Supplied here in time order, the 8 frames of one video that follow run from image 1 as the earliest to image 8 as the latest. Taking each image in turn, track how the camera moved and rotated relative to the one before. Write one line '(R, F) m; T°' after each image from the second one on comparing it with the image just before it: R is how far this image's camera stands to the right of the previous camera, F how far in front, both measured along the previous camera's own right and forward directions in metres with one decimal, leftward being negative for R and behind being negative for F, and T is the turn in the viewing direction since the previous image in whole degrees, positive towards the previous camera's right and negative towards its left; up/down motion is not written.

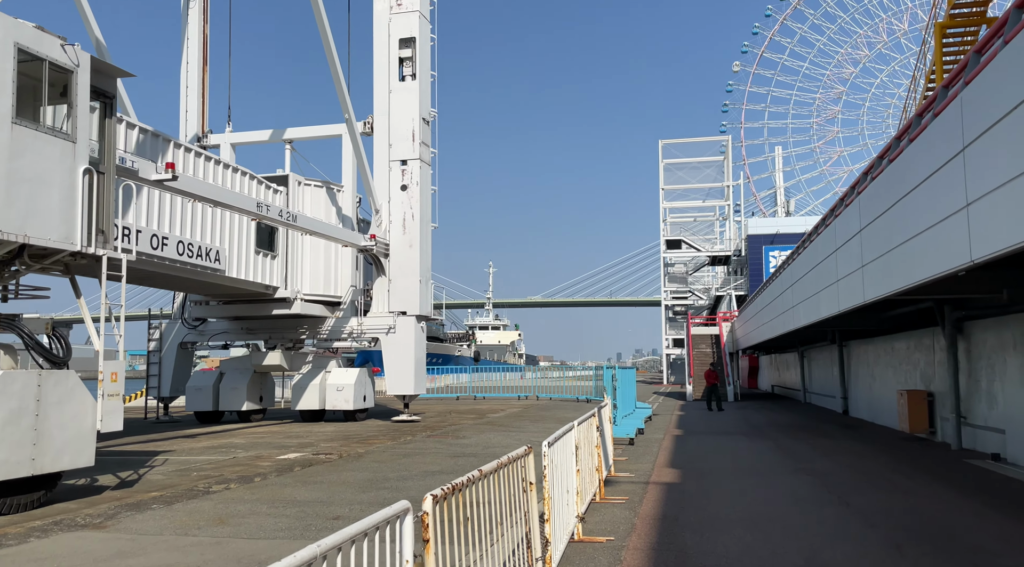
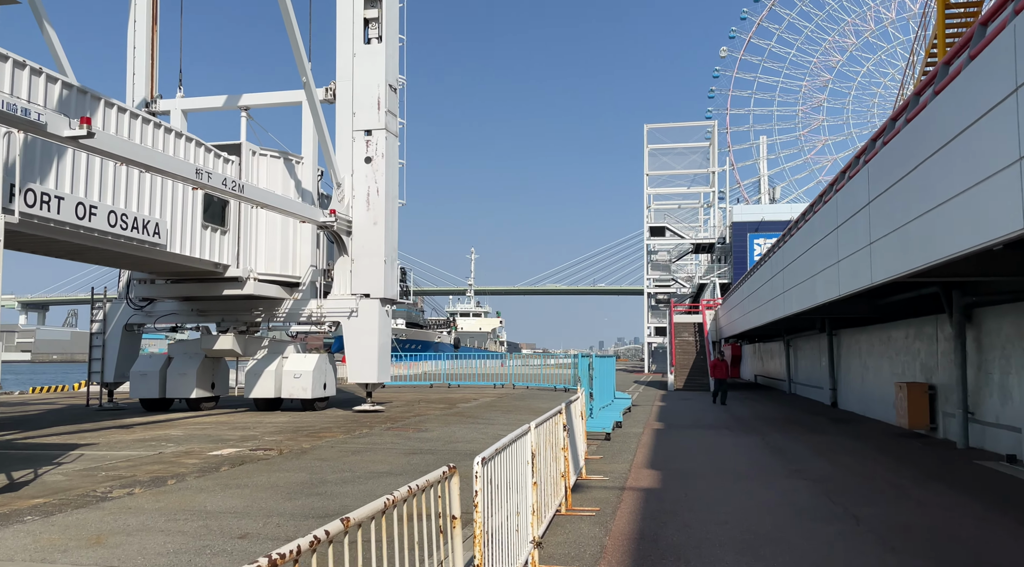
(+0.3, +1.2) m; +1°
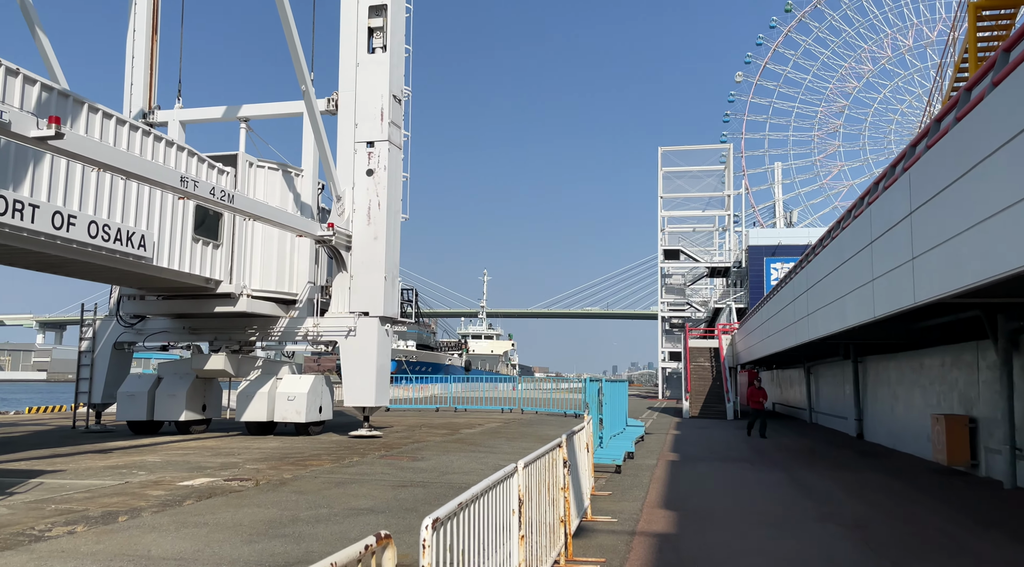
(+0.2, +0.9) m; -1°
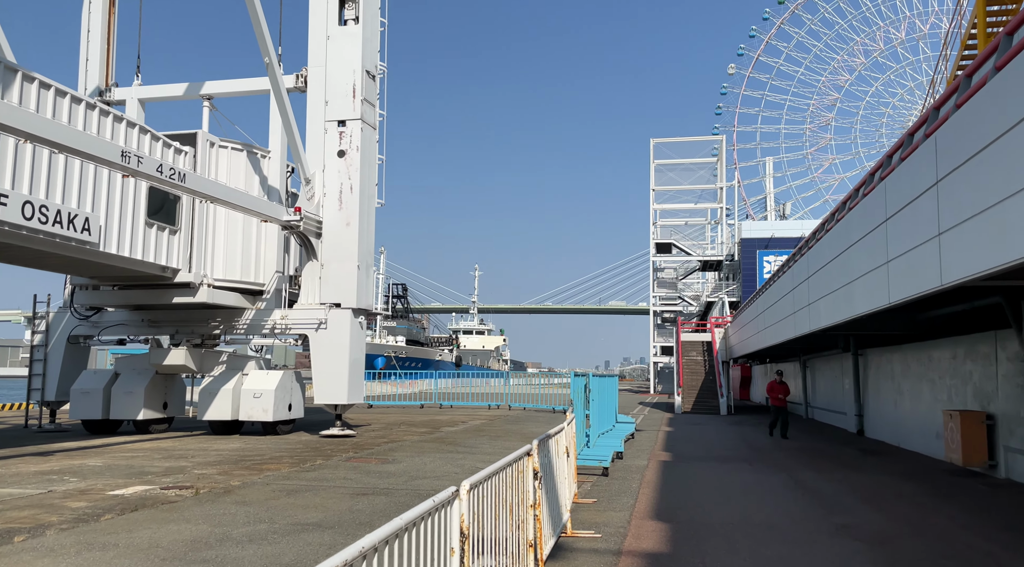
(+0.2, +1.0) m; +1°
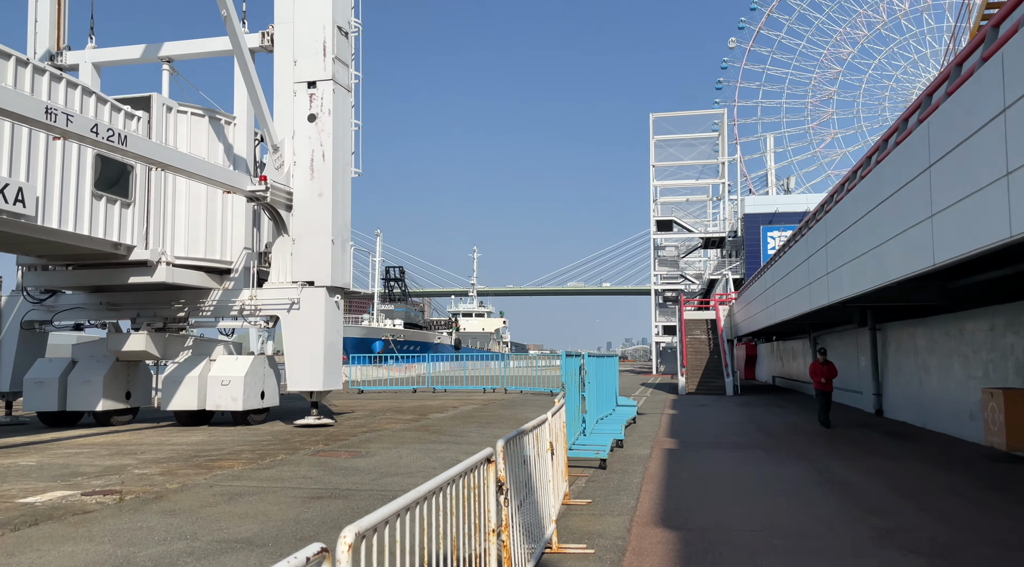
(+0.2, +1.3) m; 0°
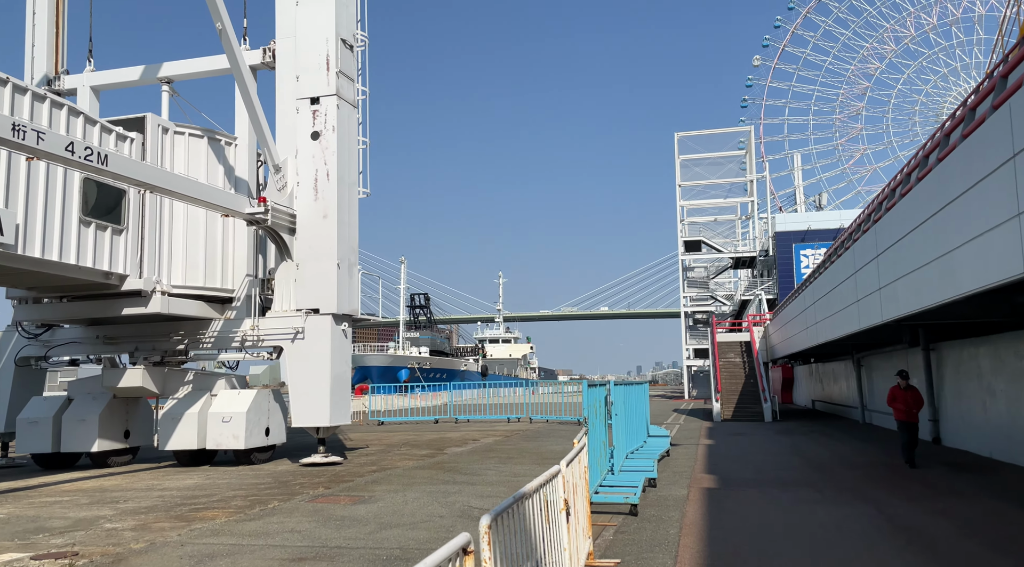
(+0.2, +1.0) m; -2°
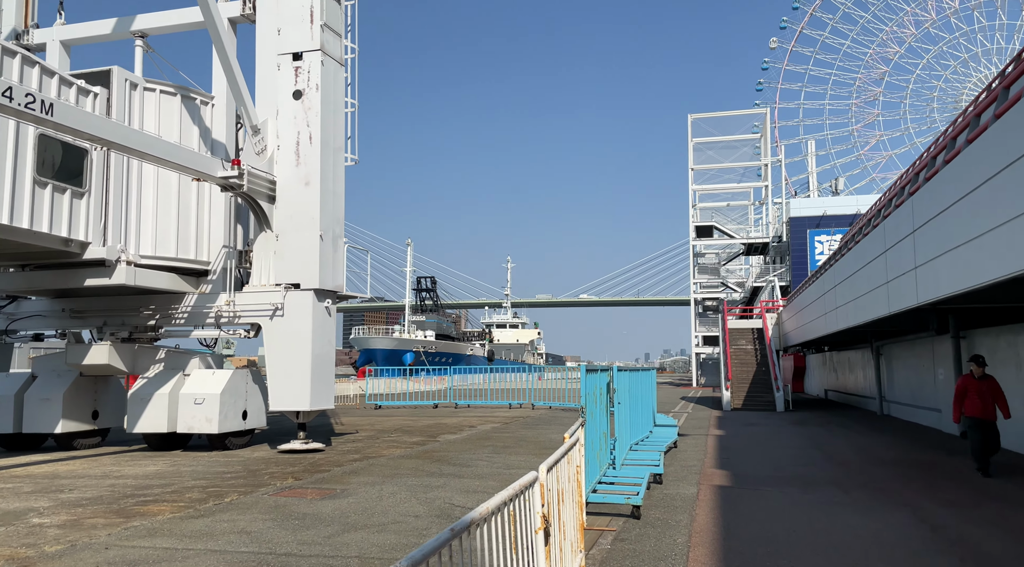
(+0.2, +1.0) m; -1°
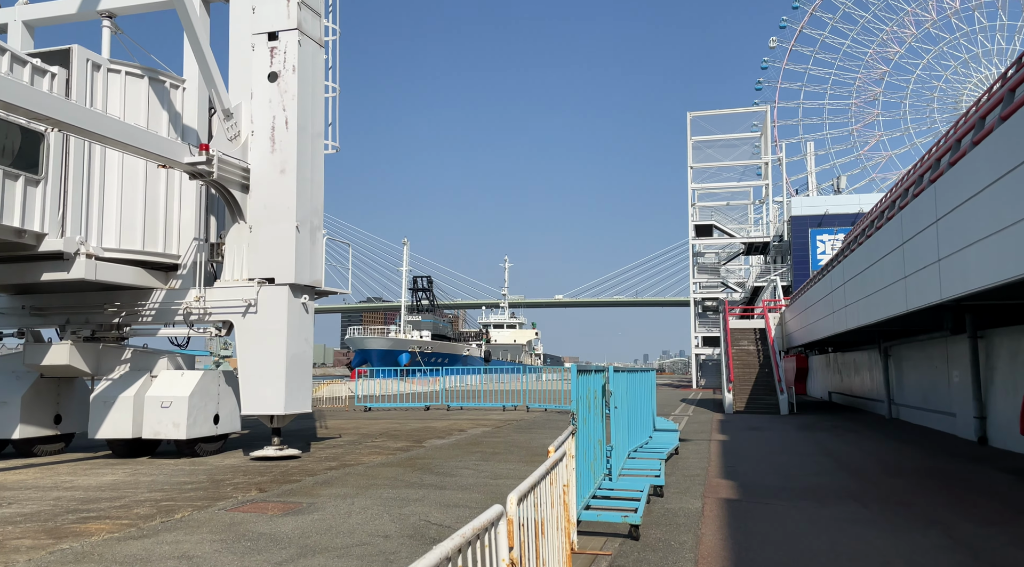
(+0.1, +0.8) m; 0°
